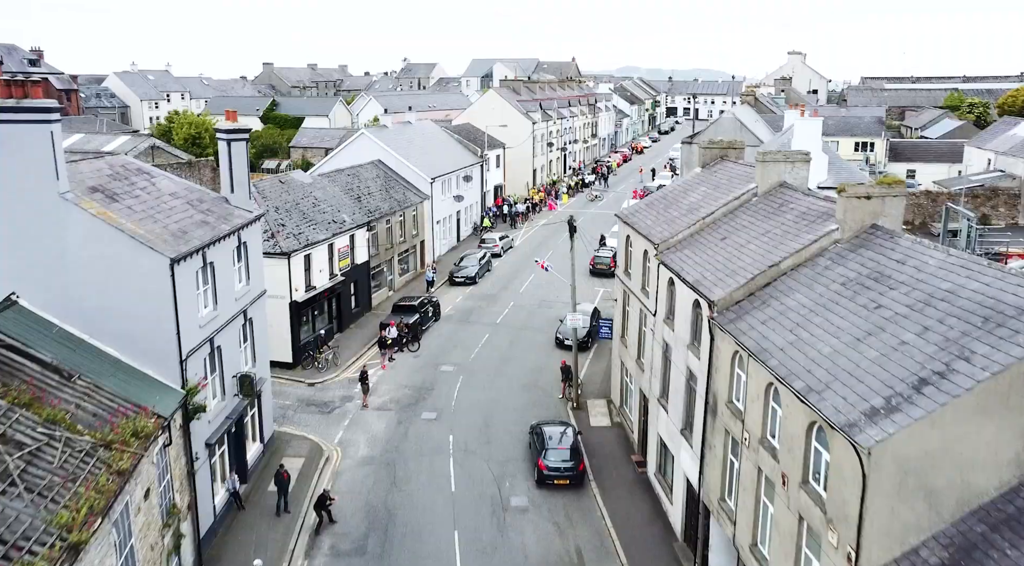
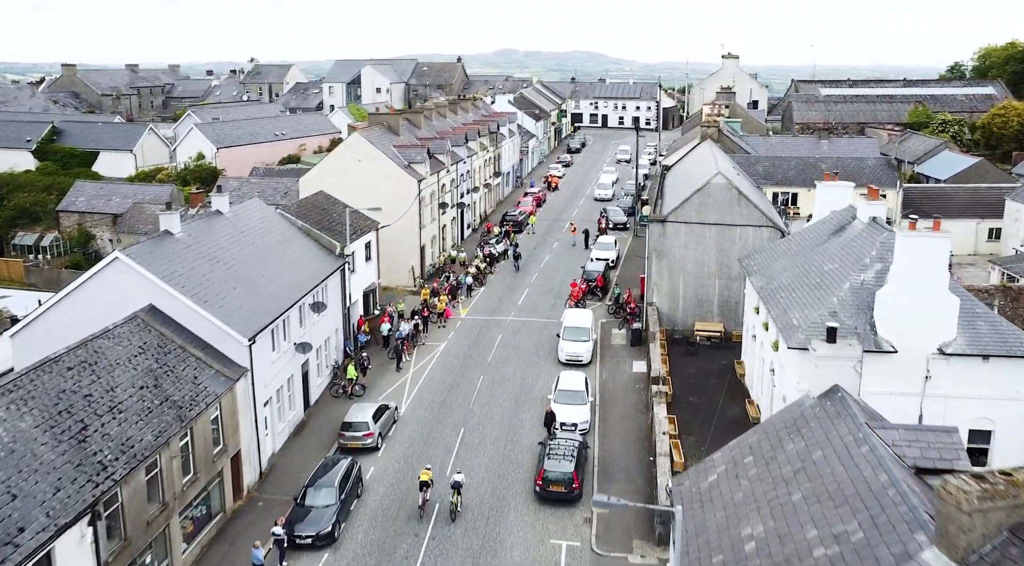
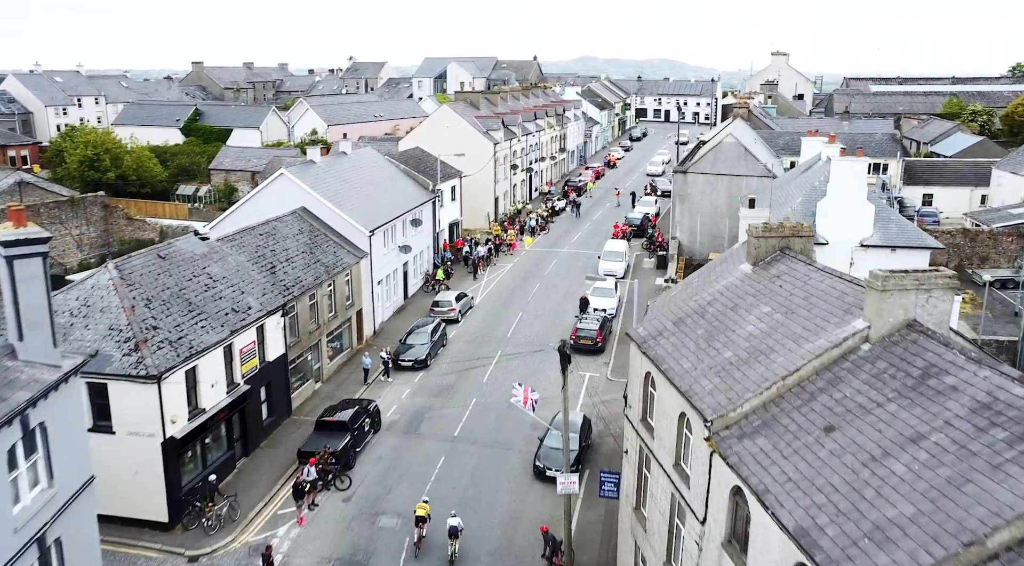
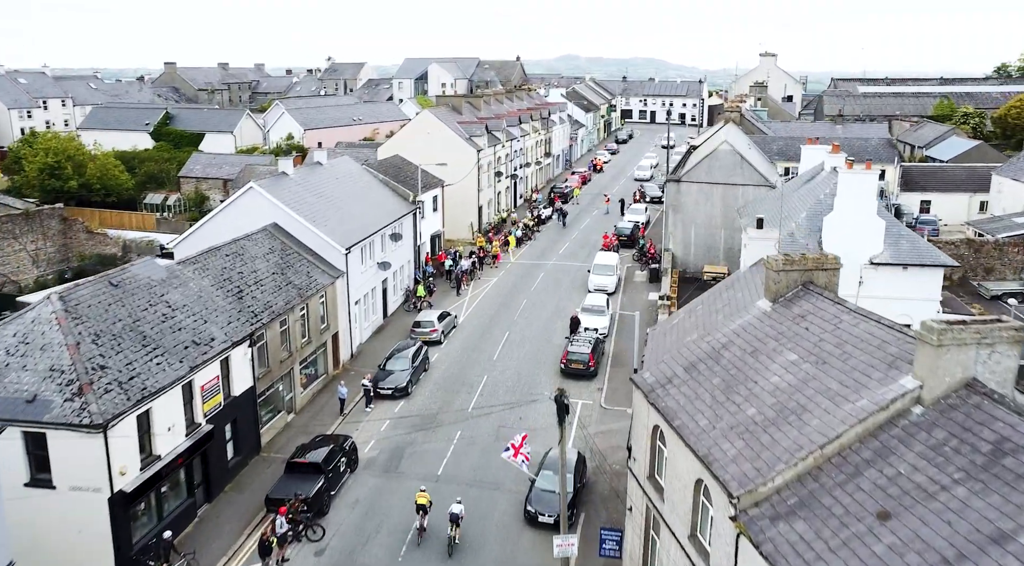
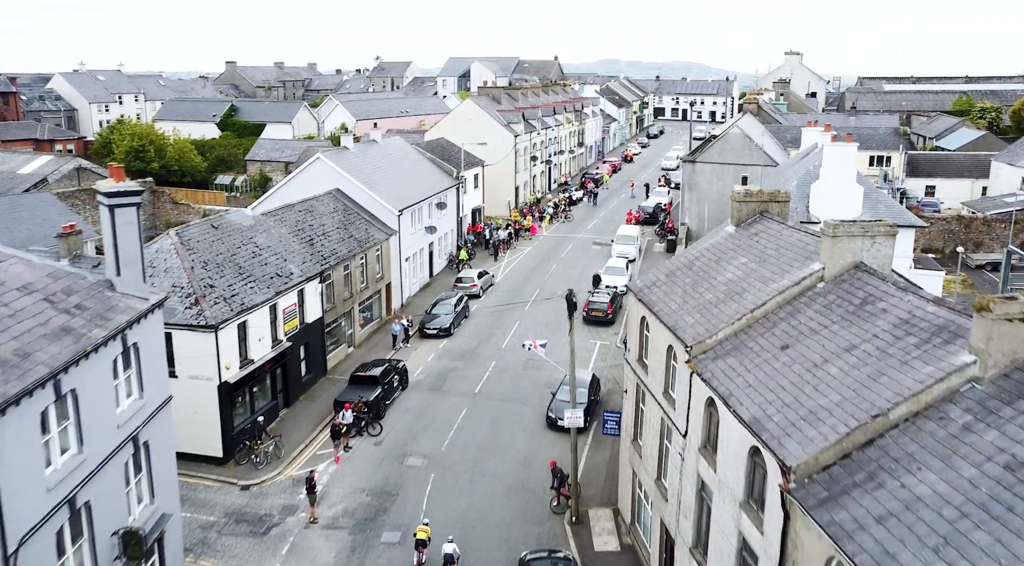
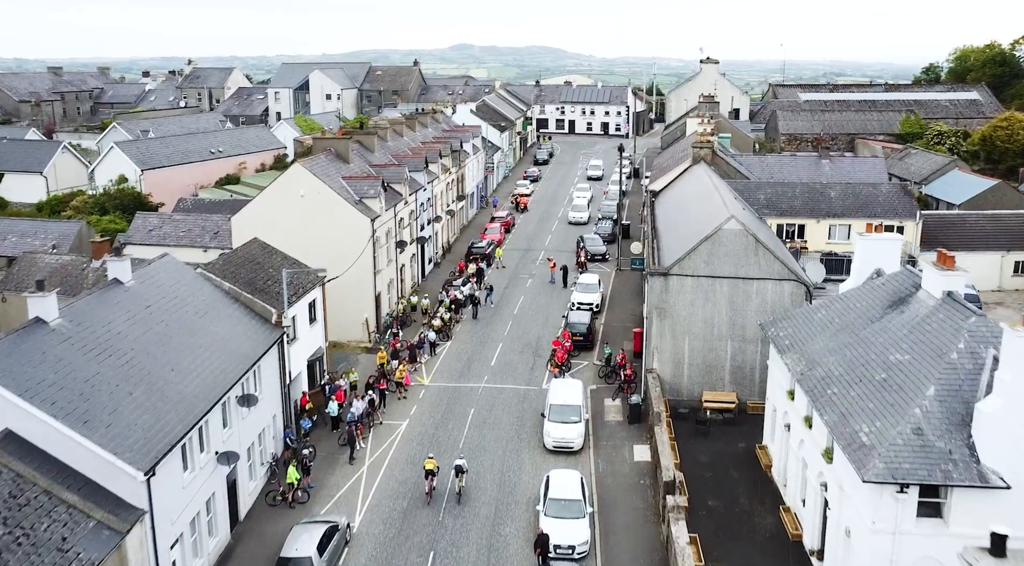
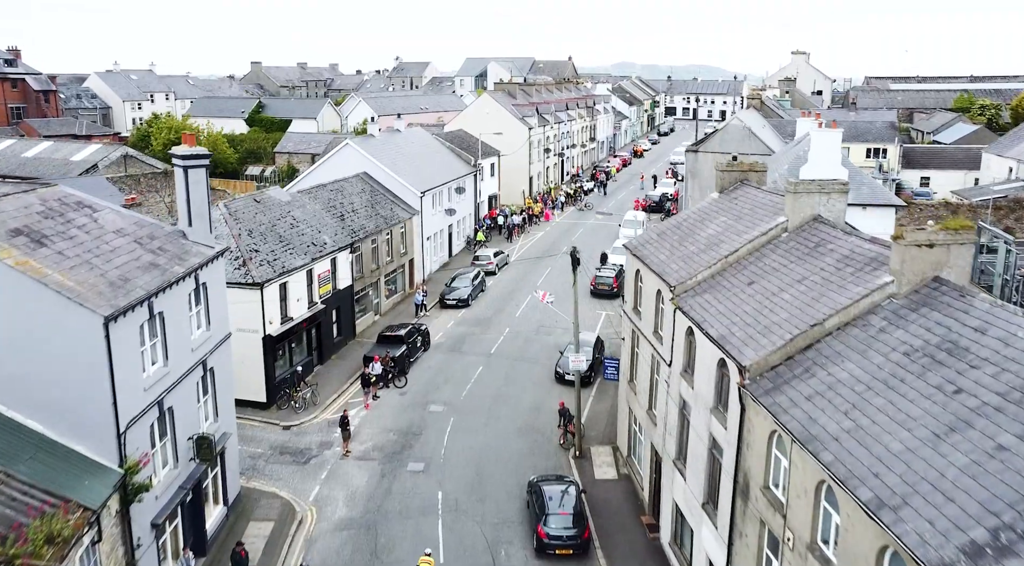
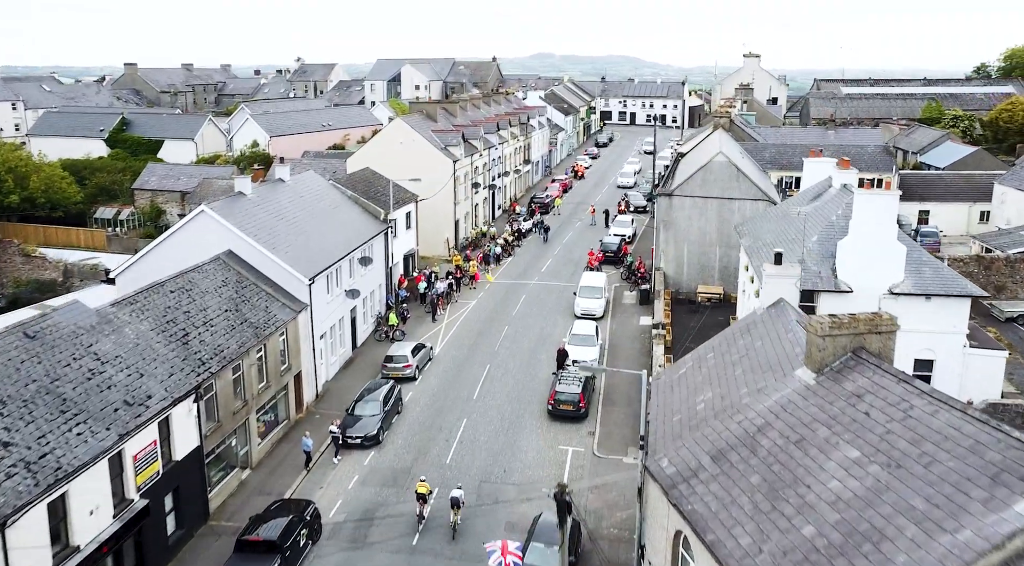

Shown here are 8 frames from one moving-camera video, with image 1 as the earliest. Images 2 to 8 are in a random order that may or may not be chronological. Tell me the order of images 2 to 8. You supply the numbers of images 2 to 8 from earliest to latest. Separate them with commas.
7, 5, 3, 4, 8, 2, 6
